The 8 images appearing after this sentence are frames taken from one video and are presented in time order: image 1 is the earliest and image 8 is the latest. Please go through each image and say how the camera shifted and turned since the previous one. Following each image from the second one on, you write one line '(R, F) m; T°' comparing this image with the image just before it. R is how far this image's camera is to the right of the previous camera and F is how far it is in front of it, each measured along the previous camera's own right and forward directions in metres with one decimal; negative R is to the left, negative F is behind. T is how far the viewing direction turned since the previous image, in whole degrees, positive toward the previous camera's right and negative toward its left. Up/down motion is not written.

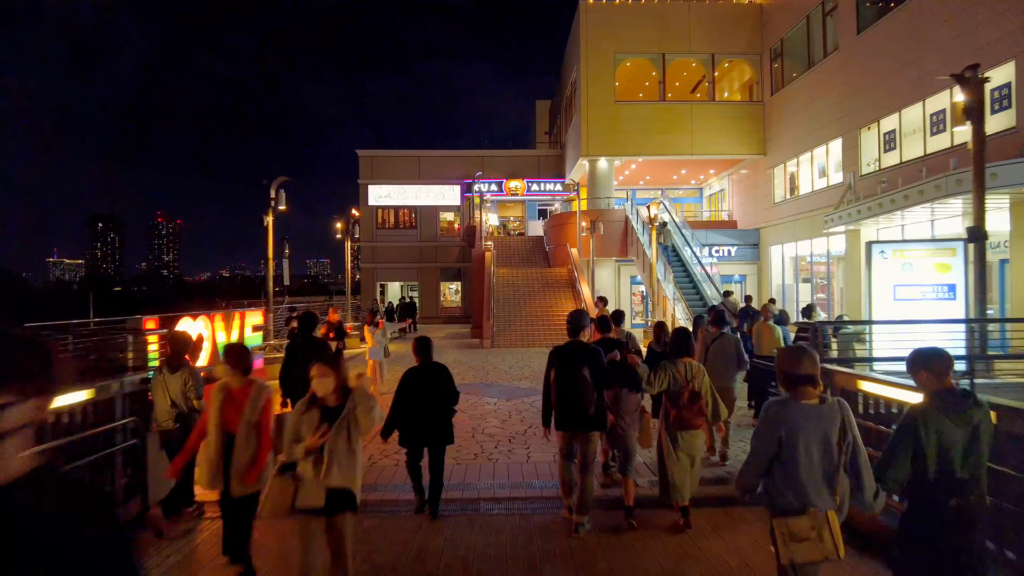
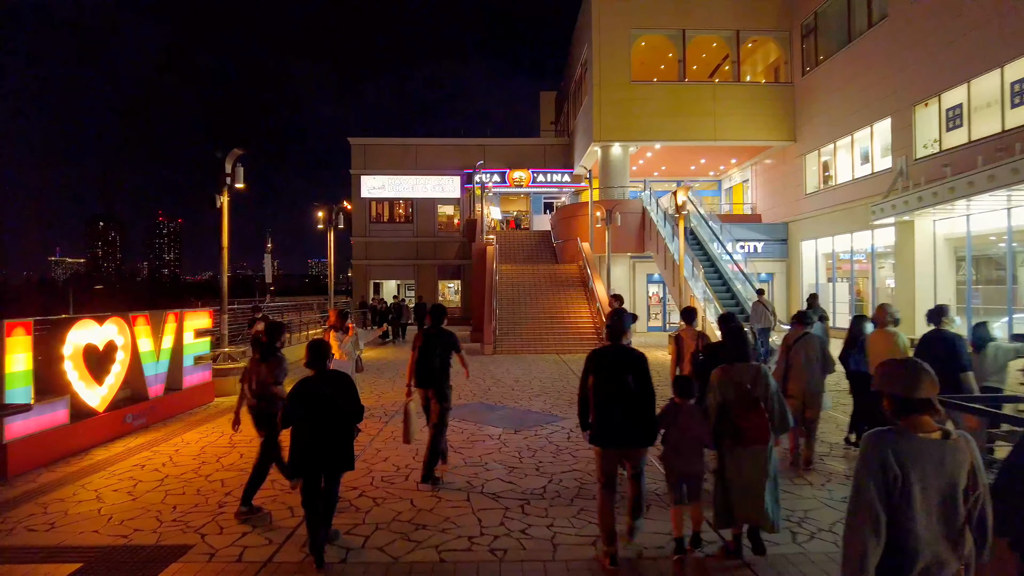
(-0.1, +2.4) m; 0°
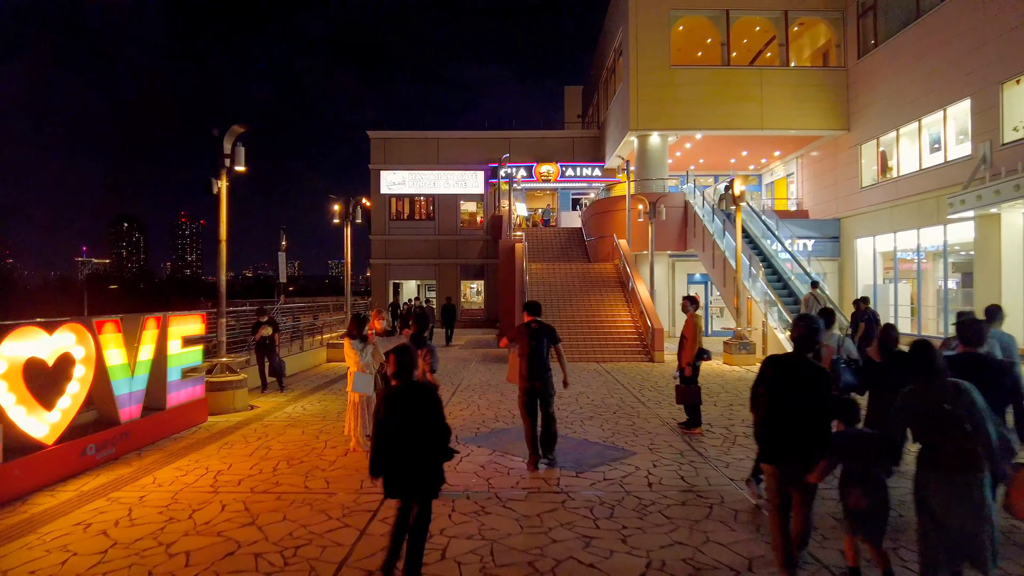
(-0.4, +1.7) m; -2°
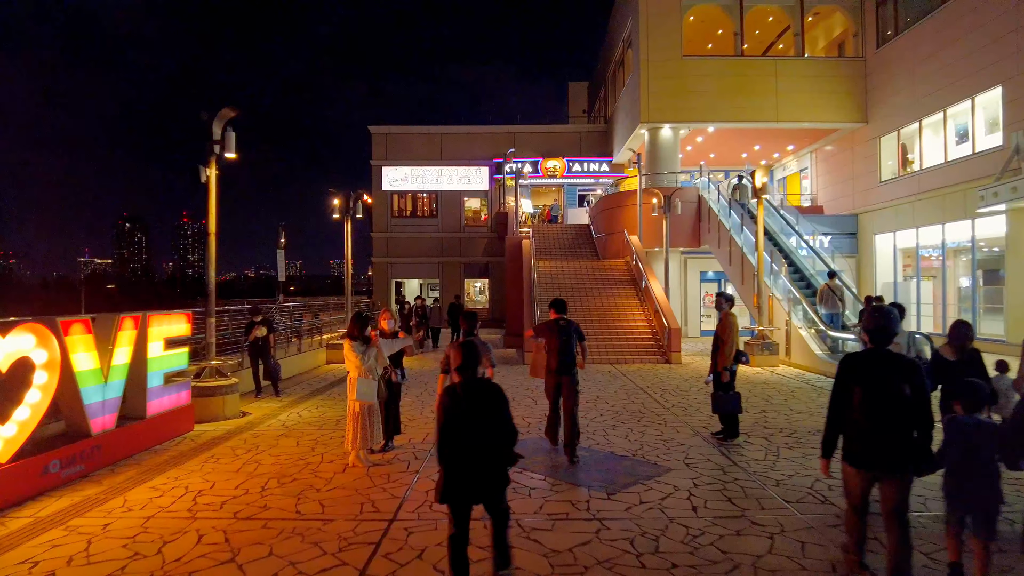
(-0.2, +0.8) m; 0°
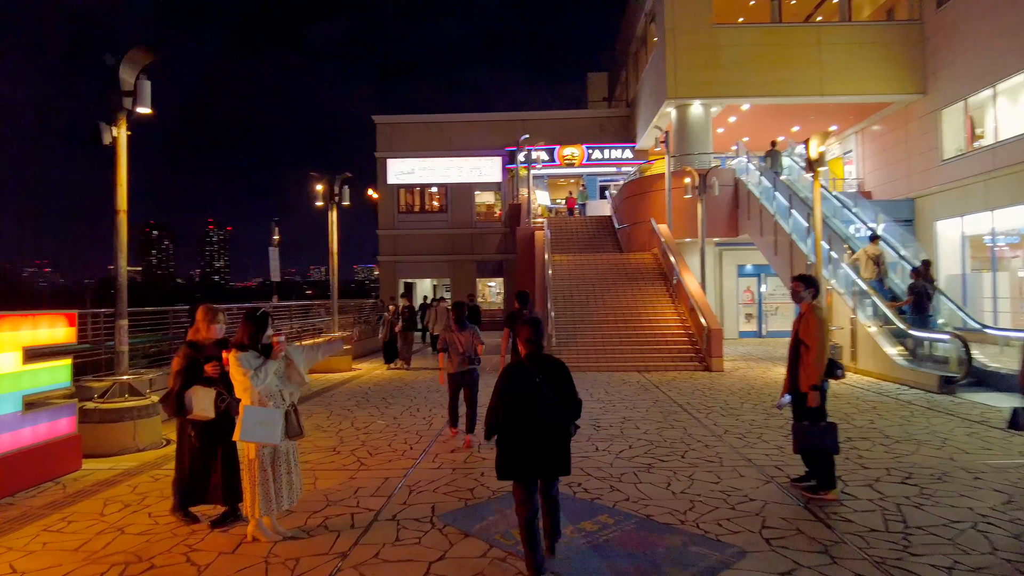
(+0.3, +2.2) m; -2°
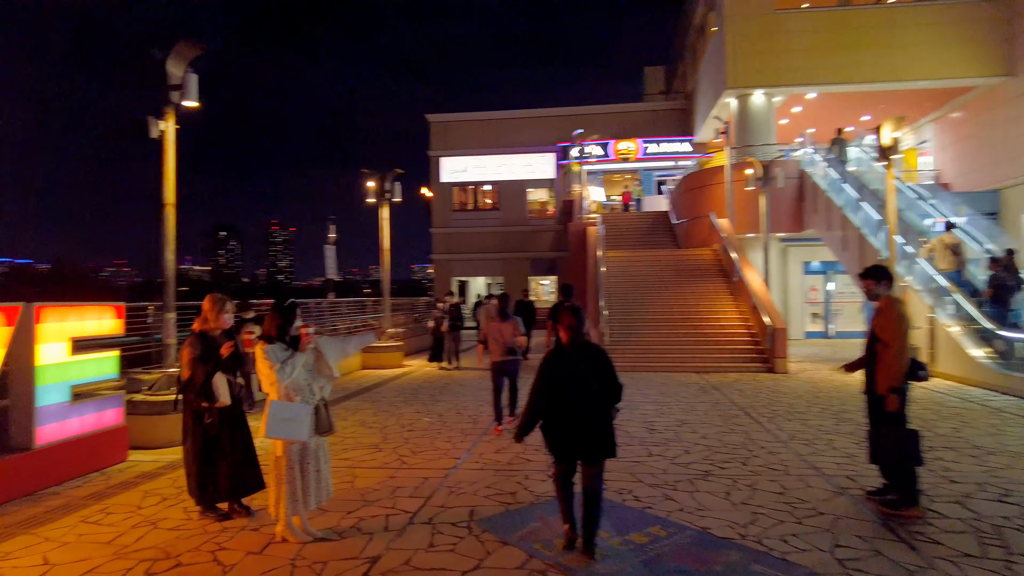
(+0.1, +0.3) m; -5°
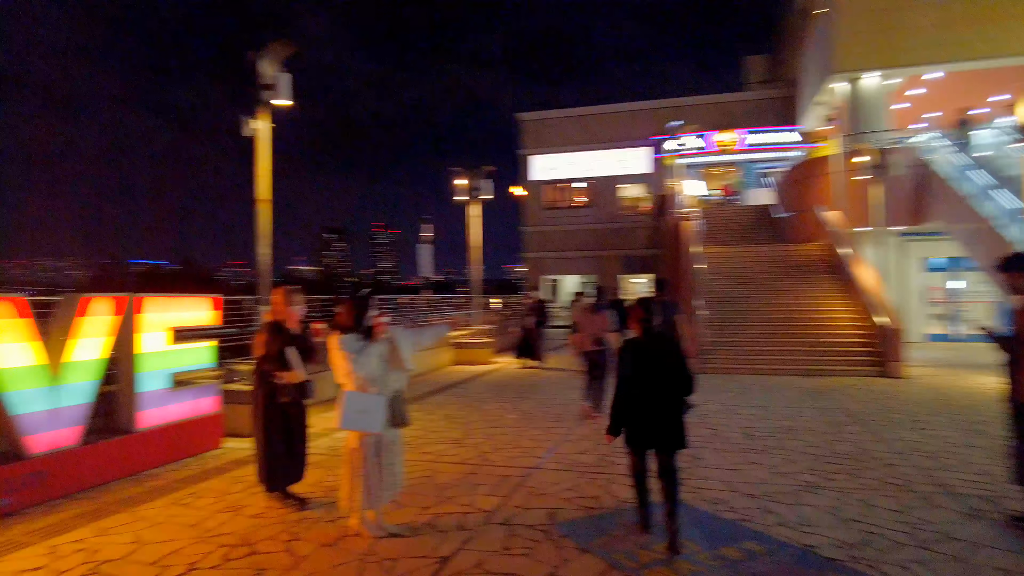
(+0.1, +0.2) m; -8°
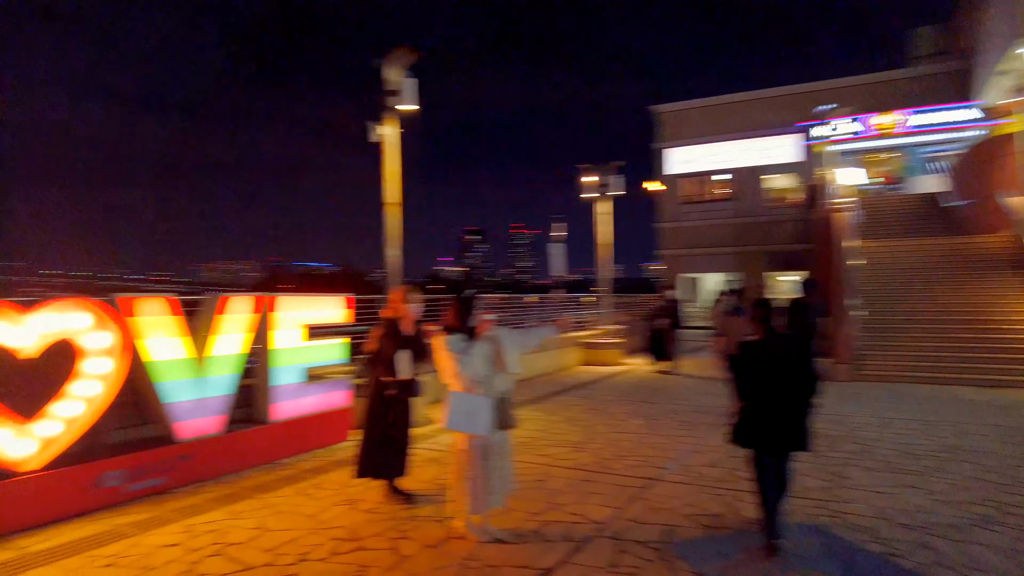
(+0.2, +0.2) m; -12°
